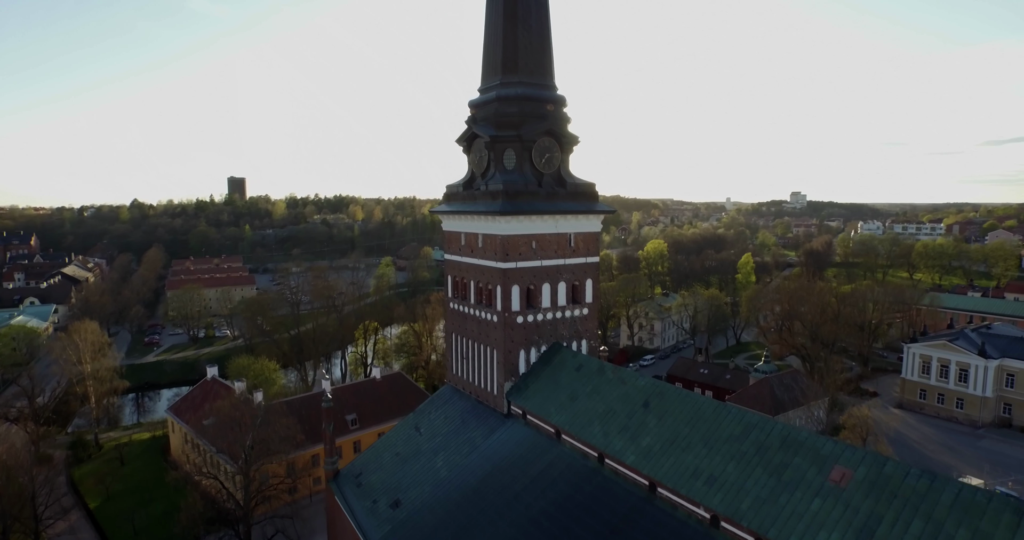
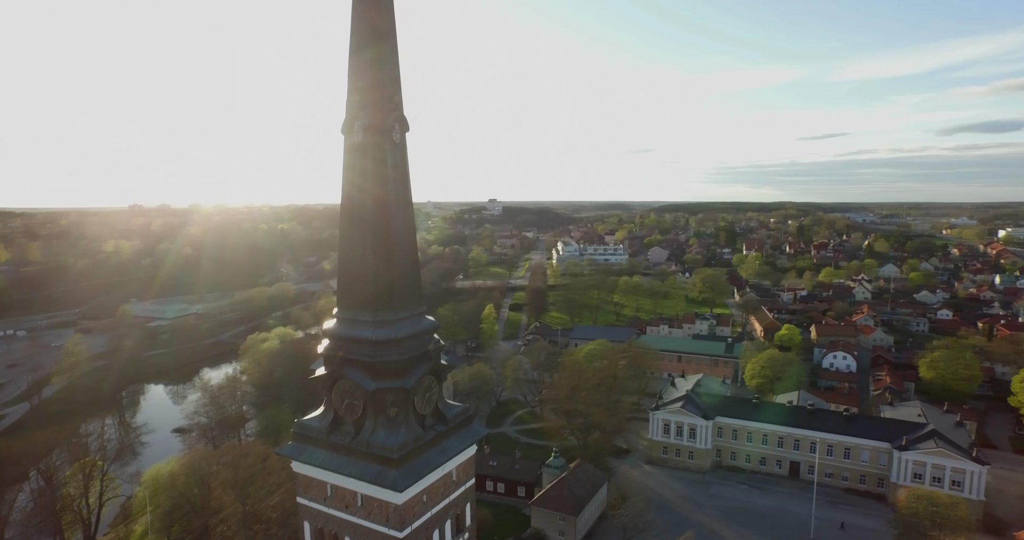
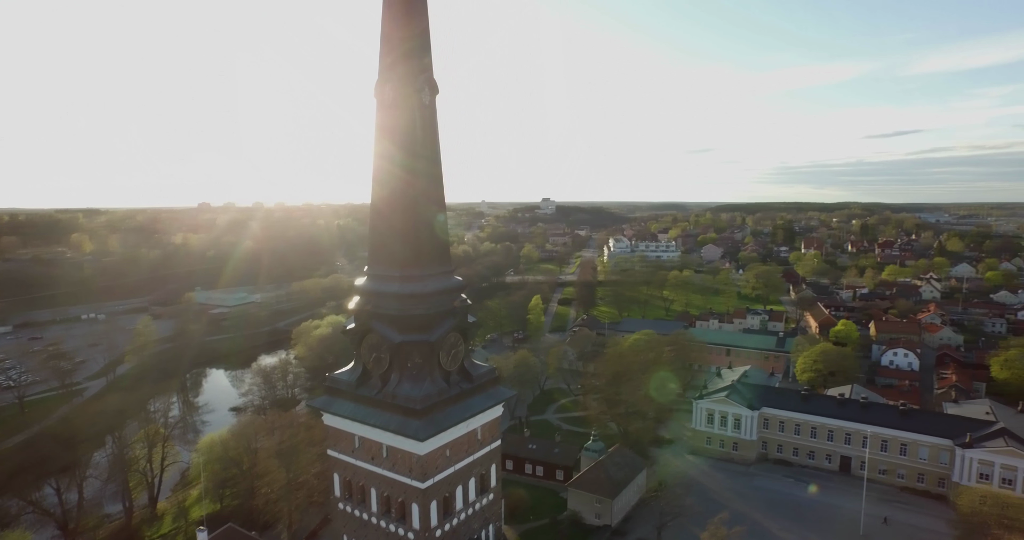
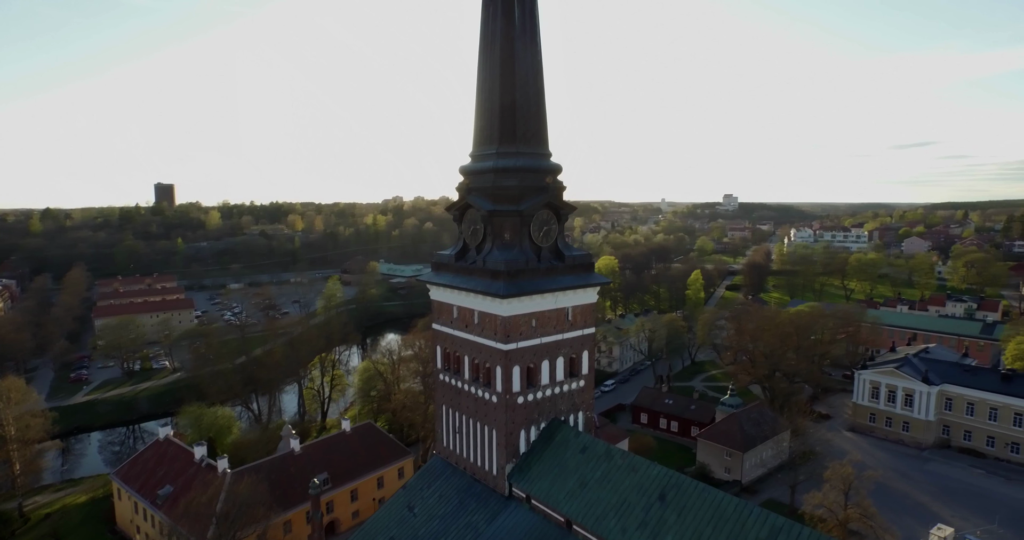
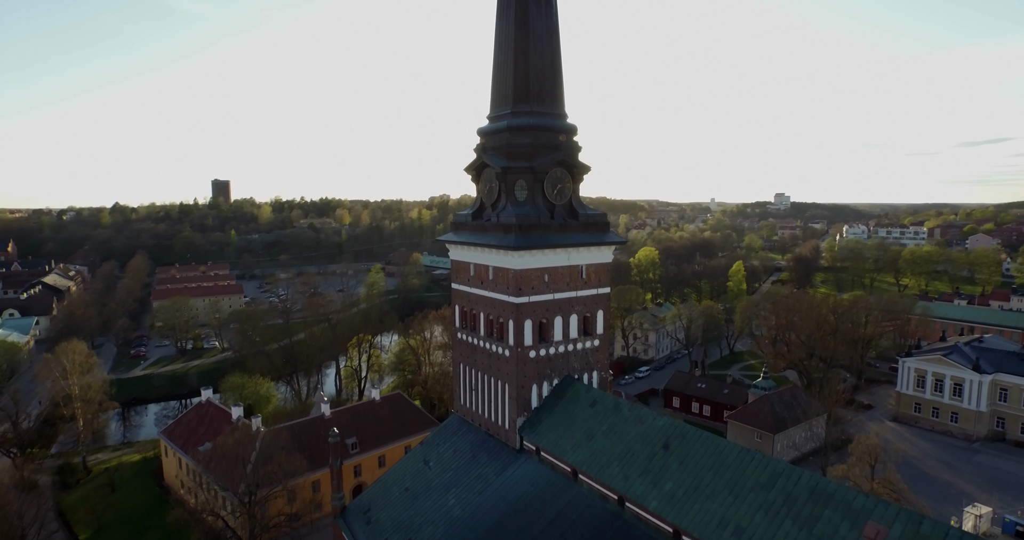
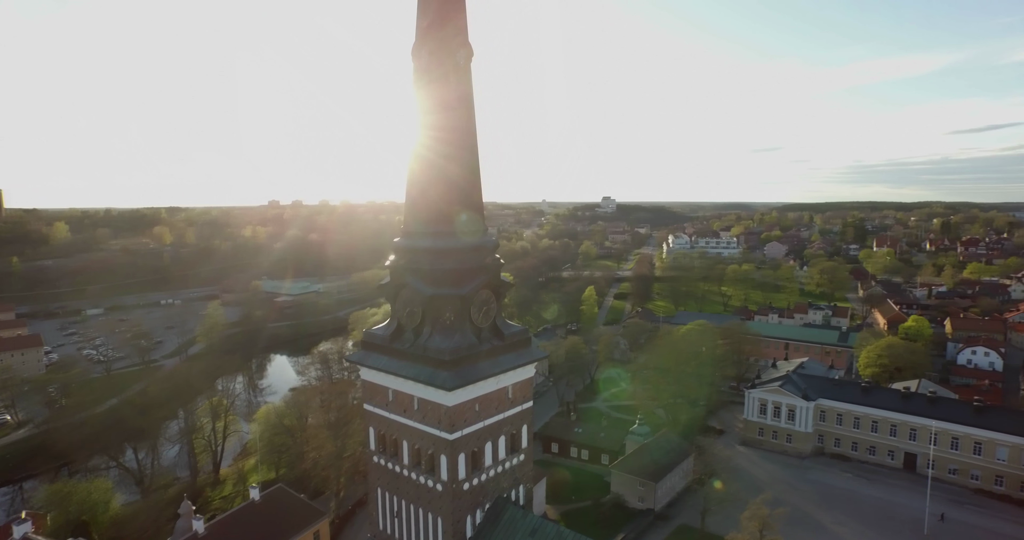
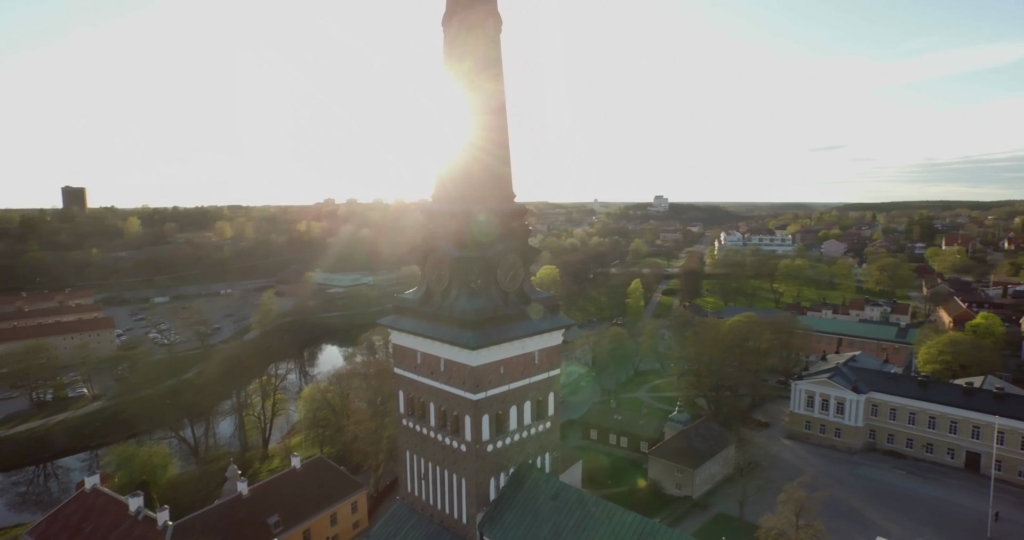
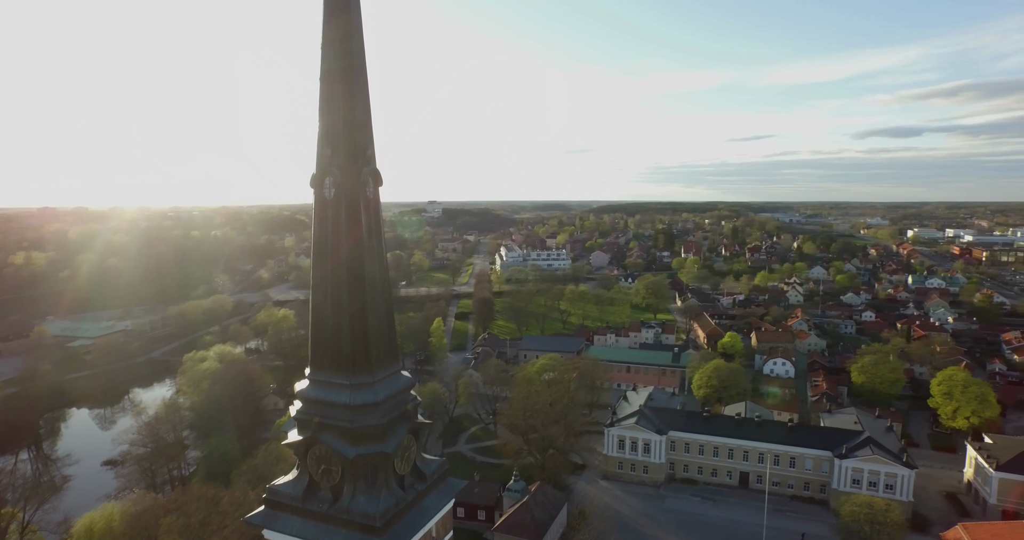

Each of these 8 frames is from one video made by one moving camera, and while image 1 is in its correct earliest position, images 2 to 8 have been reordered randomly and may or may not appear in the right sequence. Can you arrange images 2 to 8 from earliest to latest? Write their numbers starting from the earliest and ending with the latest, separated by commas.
5, 4, 7, 6, 3, 2, 8
